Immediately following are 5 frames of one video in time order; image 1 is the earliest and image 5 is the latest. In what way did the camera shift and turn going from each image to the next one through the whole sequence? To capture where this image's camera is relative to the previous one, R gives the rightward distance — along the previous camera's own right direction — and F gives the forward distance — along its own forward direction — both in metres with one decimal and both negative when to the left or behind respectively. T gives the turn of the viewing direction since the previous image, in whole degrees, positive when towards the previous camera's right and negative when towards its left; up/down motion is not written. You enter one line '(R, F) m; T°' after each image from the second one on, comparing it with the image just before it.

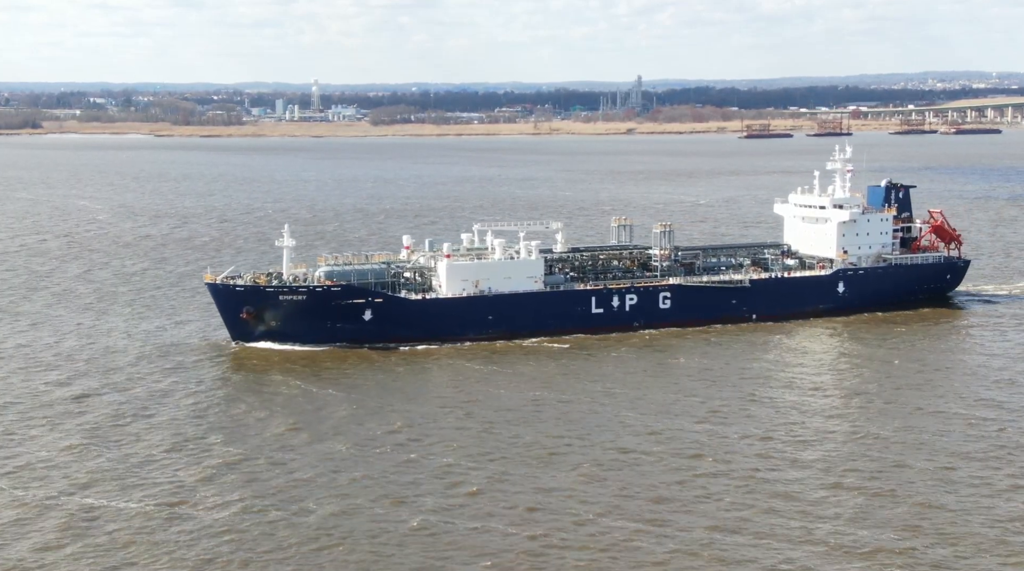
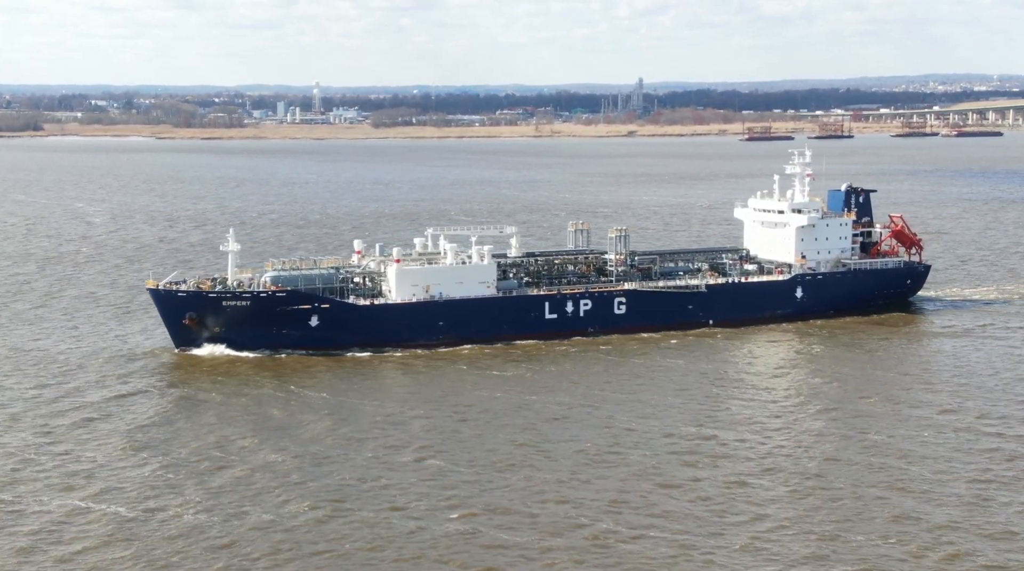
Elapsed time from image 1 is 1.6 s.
(+1.7, +0.5) m; 0°
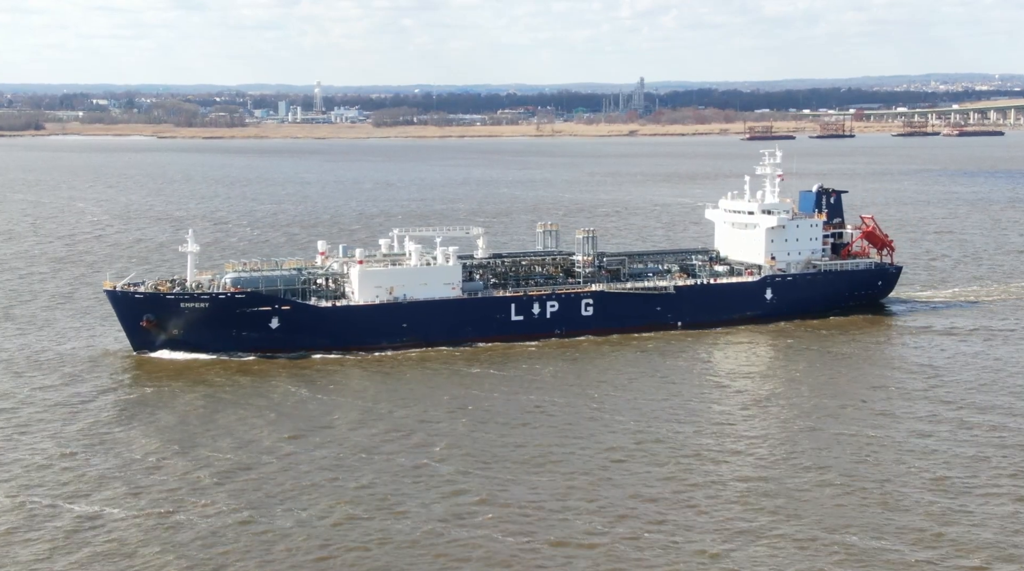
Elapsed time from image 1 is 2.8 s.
(+1.1, +0.4) m; 0°
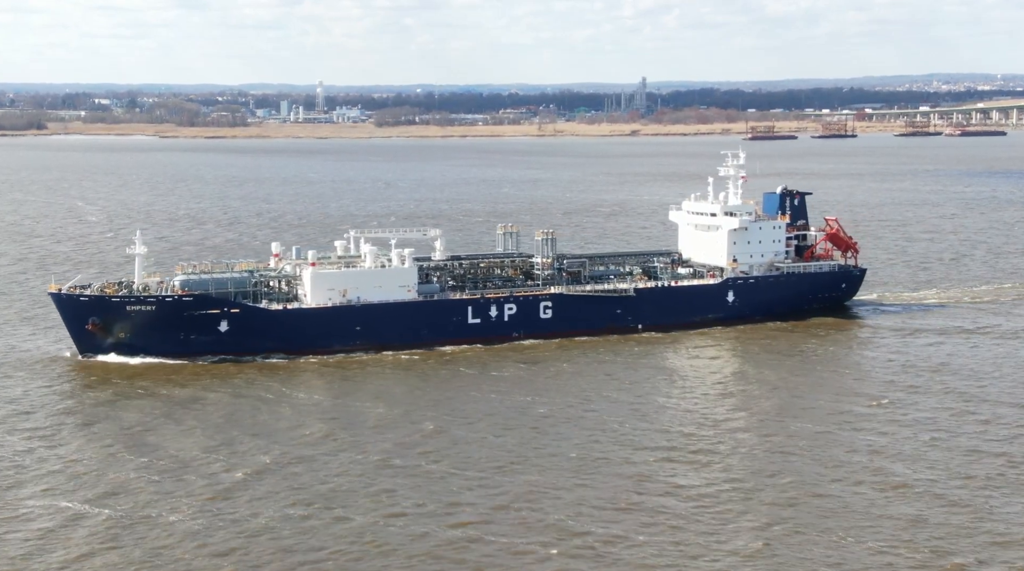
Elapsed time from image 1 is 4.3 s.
(+1.5, +0.5) m; 0°
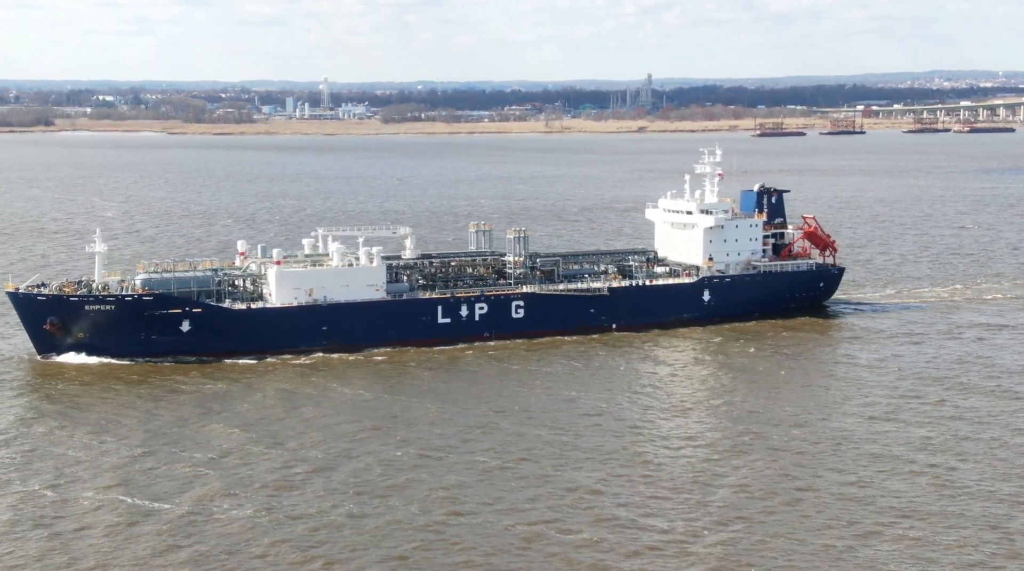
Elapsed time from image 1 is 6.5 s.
(+1.0, +0.8) m; 0°
